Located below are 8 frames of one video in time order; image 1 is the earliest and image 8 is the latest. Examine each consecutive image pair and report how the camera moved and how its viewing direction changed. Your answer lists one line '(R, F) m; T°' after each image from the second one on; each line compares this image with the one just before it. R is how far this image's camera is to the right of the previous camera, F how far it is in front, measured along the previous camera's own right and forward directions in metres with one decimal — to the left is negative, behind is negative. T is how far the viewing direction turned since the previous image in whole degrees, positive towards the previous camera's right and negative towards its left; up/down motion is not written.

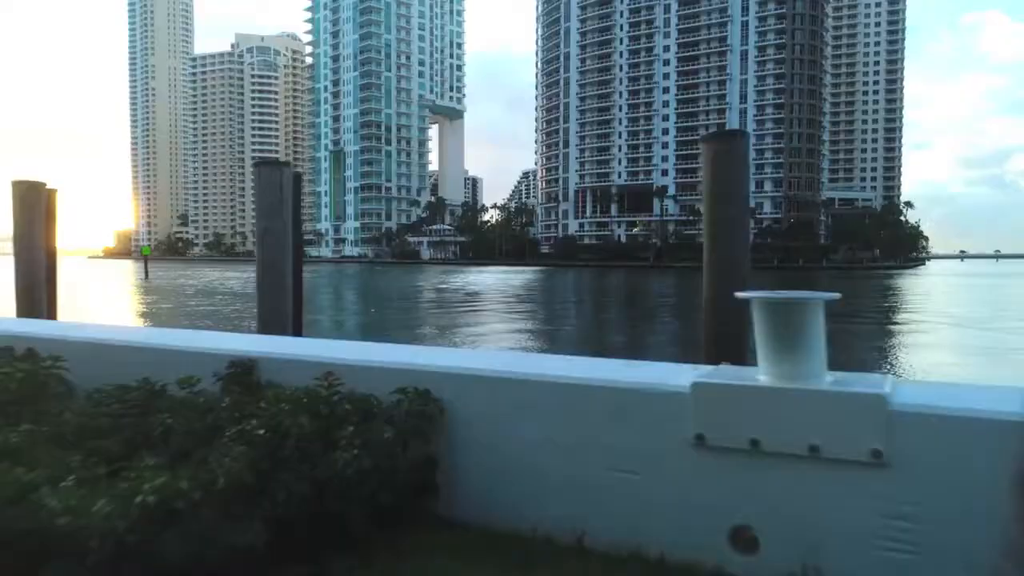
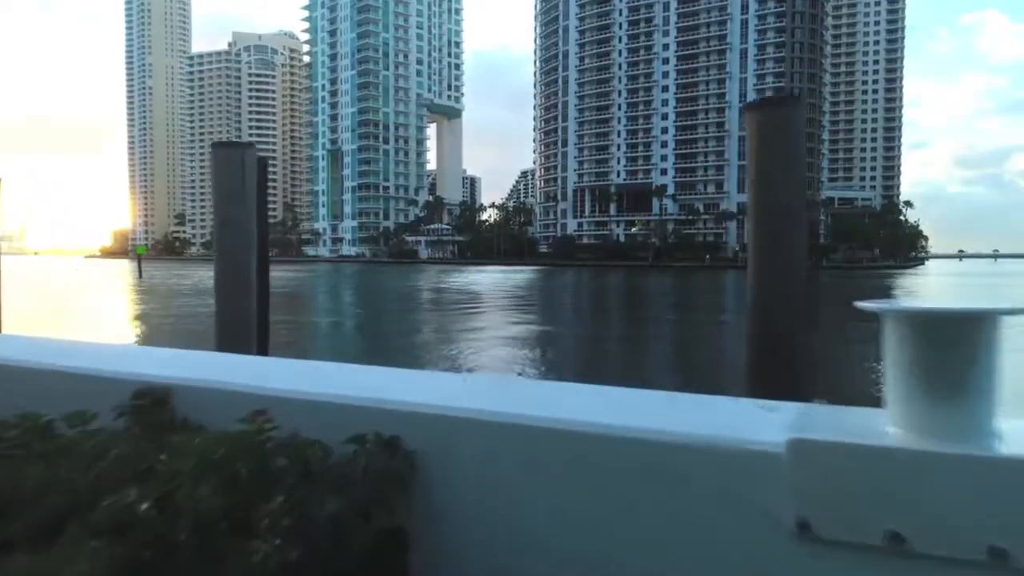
(0.0, +0.4) m; 0°
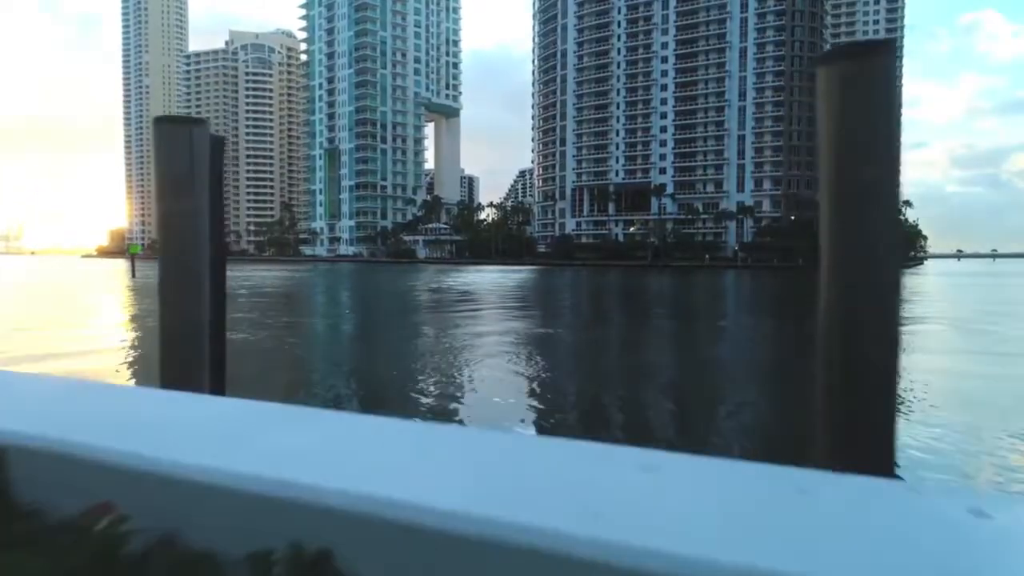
(-0.1, +0.3) m; 0°
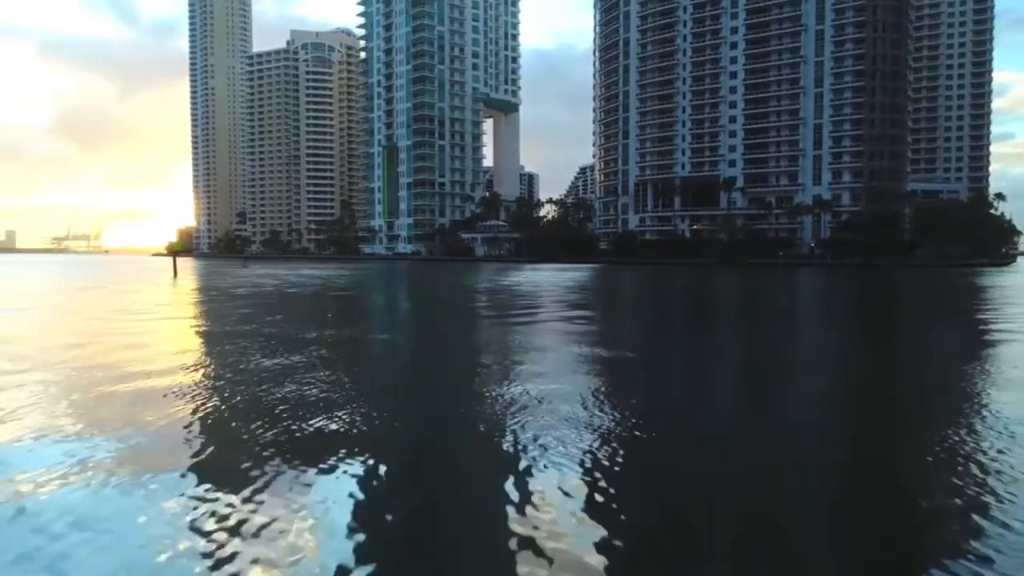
(-0.1, +2.7) m; -4°
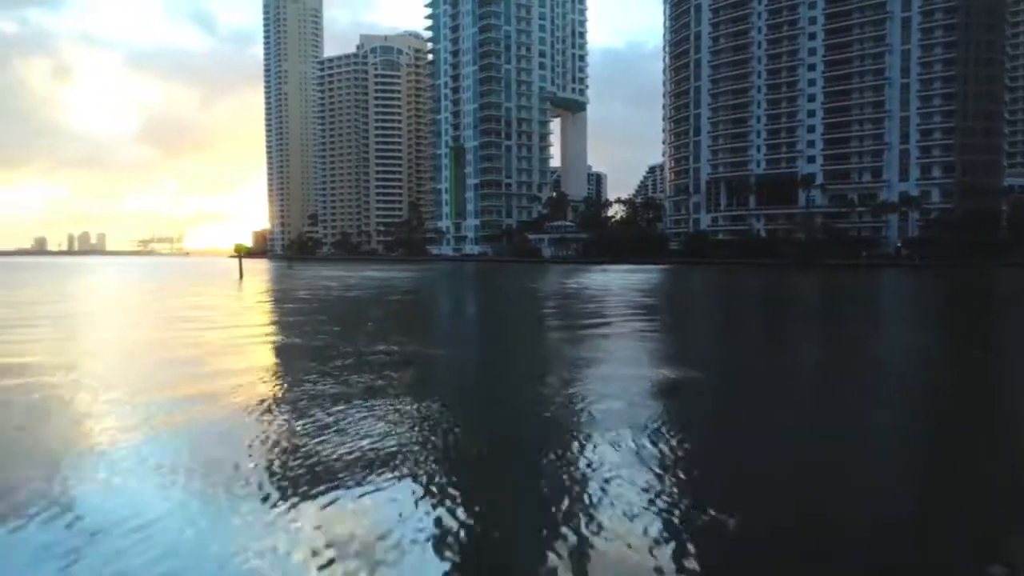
(0.0, +1.2) m; -5°
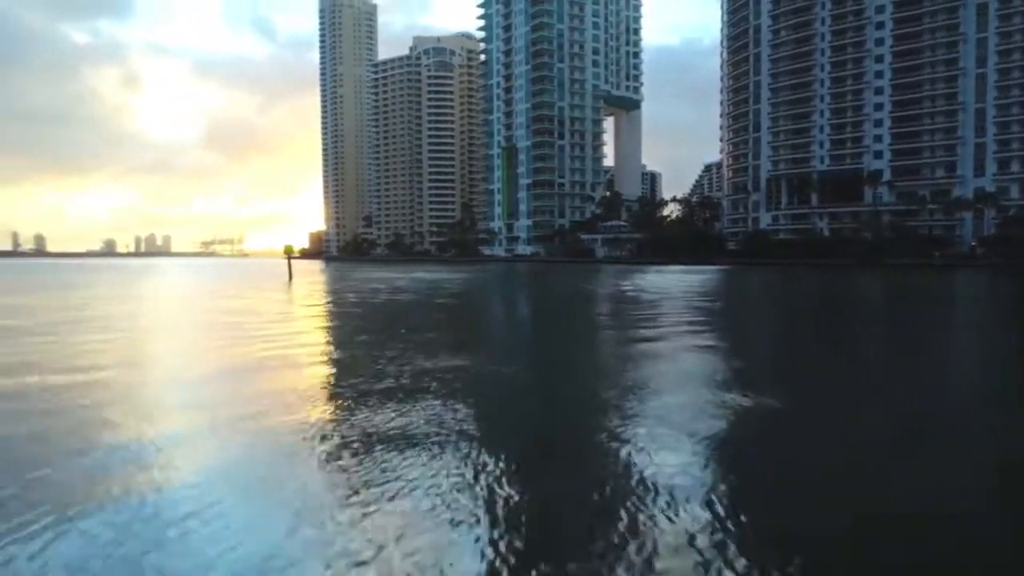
(0.0, +1.1) m; -4°
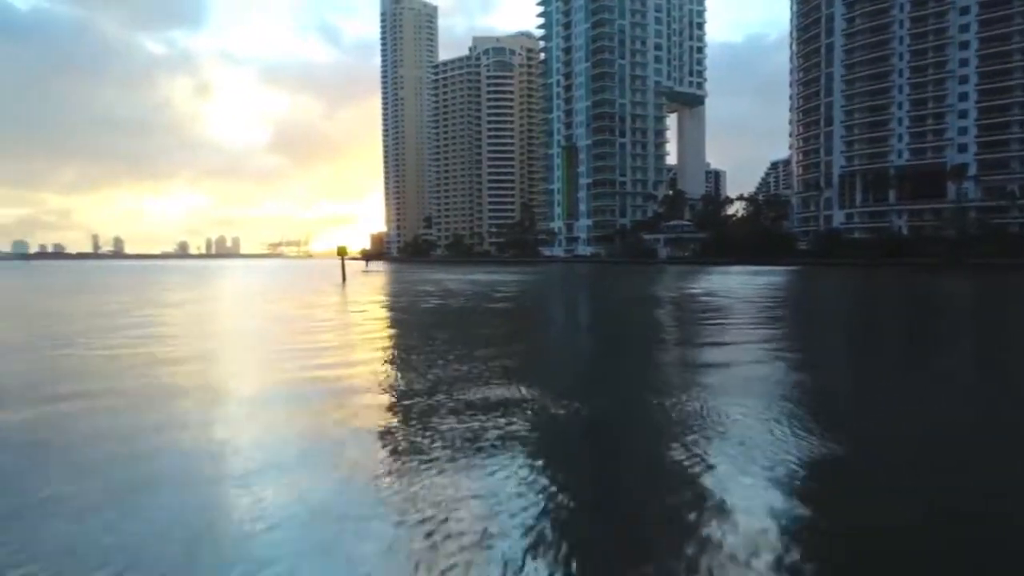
(+0.1, +1.5) m; -4°
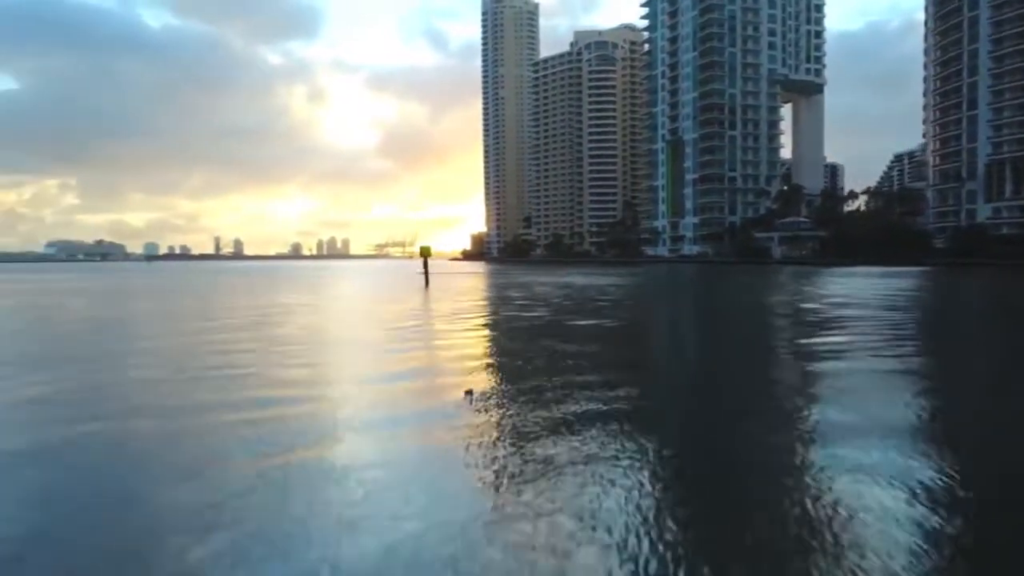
(+0.1, +3.7) m; -7°
